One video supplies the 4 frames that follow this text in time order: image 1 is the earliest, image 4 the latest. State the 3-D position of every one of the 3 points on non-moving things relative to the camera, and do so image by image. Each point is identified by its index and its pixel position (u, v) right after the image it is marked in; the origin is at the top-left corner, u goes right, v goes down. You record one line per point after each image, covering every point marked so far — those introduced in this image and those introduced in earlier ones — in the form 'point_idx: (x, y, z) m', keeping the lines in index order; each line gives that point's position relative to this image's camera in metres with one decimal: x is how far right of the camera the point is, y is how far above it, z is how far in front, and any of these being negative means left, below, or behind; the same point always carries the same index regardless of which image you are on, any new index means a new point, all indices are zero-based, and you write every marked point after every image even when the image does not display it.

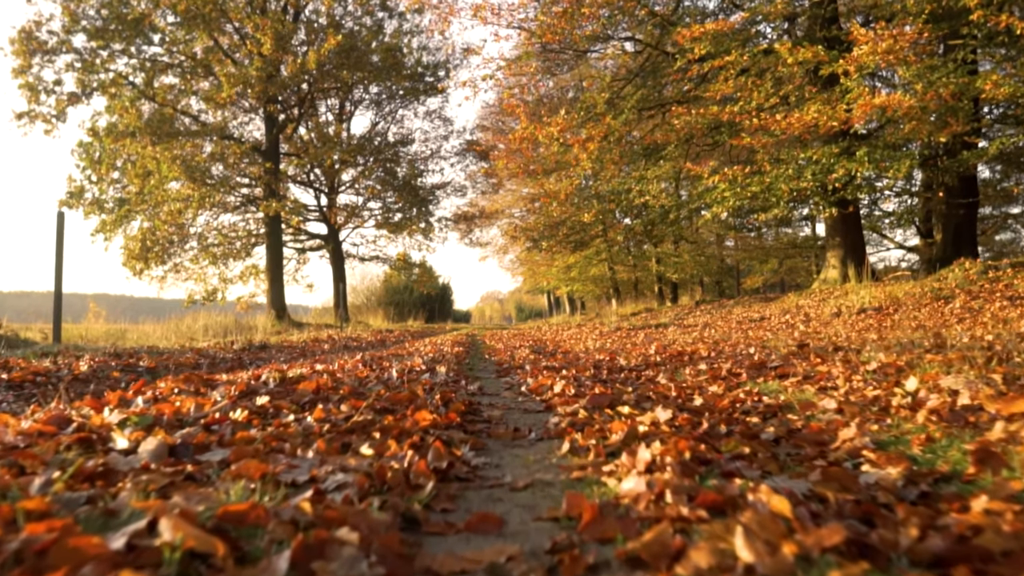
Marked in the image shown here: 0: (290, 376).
0: (-1.4, -0.6, +4.5) m
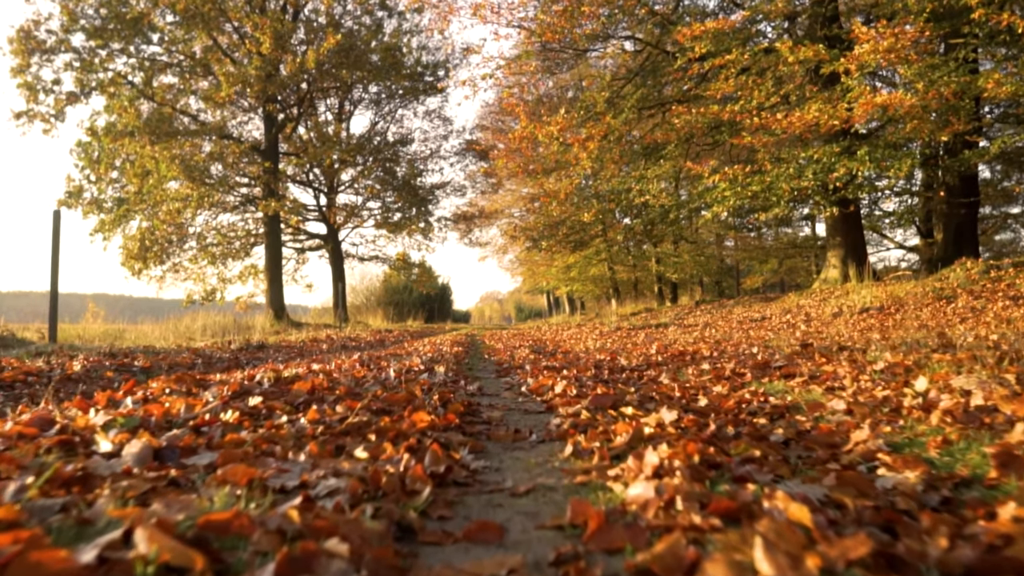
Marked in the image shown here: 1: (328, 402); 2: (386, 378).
0: (-1.4, -0.6, +4.4) m
1: (-0.9, -0.6, +3.5) m
2: (-0.8, -0.6, +4.7) m
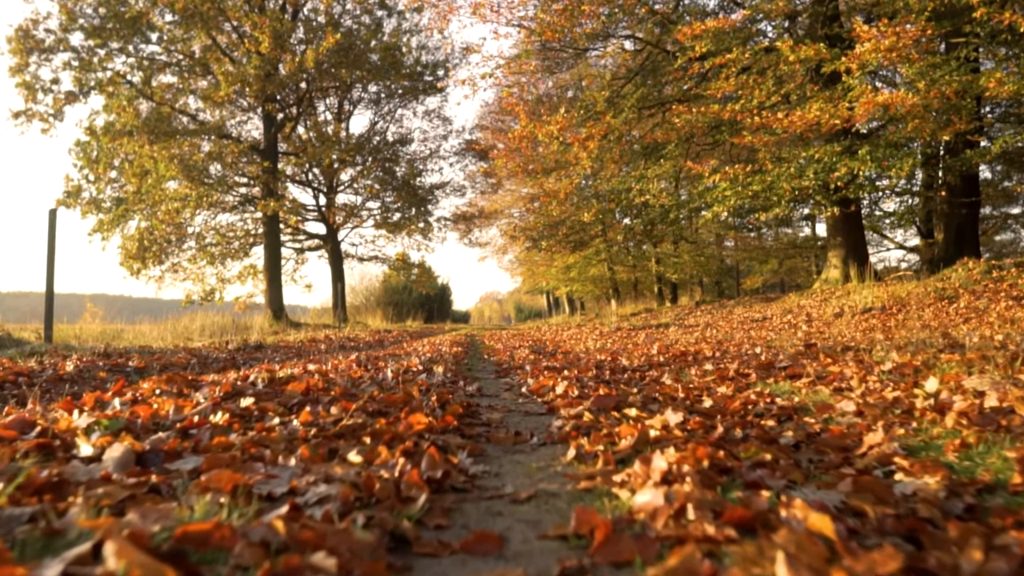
0: (-1.4, -0.5, +4.3) m
1: (-0.9, -0.6, +3.4) m
2: (-0.8, -0.6, +4.6) m
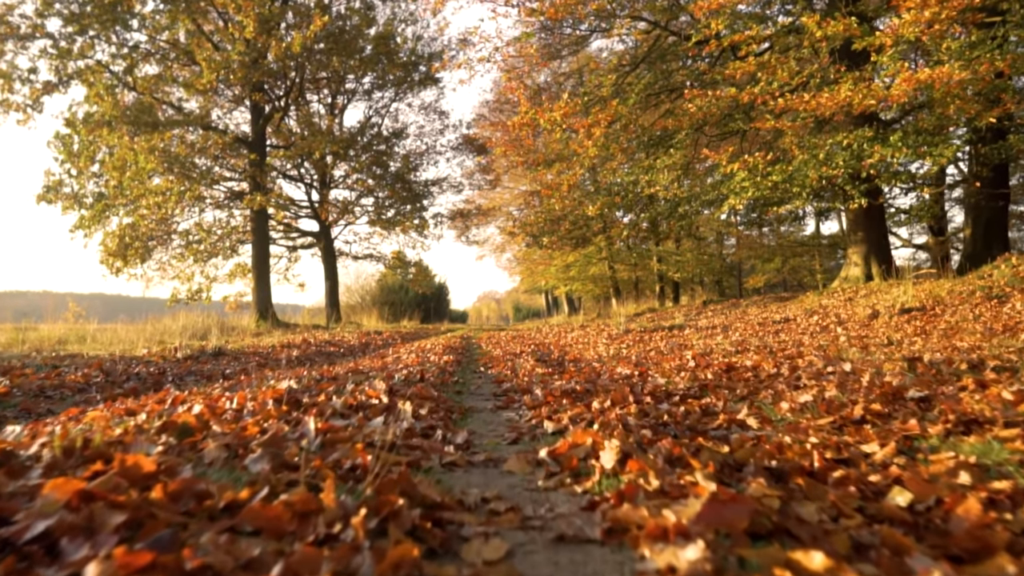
0: (-1.4, -0.5, +2.4) m
1: (-0.9, -0.5, +1.4) m
2: (-0.8, -0.6, +2.7) m
